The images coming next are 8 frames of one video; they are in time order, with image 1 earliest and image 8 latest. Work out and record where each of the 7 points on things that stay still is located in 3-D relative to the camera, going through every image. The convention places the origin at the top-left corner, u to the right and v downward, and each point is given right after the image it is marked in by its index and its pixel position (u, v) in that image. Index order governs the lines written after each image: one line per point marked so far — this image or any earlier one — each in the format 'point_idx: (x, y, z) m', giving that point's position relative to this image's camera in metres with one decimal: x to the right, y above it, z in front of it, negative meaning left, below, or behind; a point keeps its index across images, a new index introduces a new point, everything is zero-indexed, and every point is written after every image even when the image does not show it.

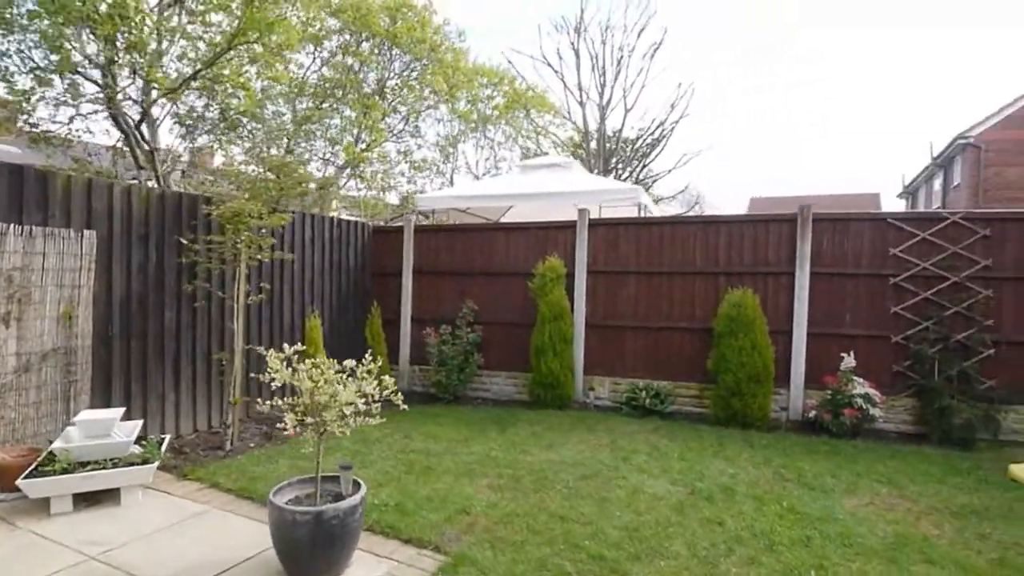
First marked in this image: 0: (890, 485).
0: (+2.9, -1.5, +4.4) m
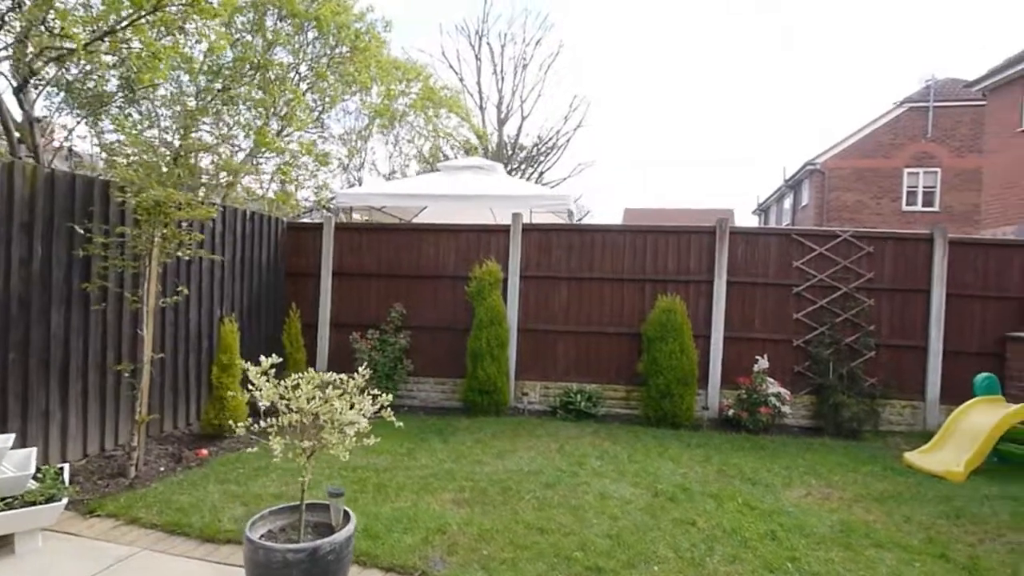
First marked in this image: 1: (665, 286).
0: (+2.6, -1.6, +4.8) m
1: (+1.9, 0.0, +7.0) m
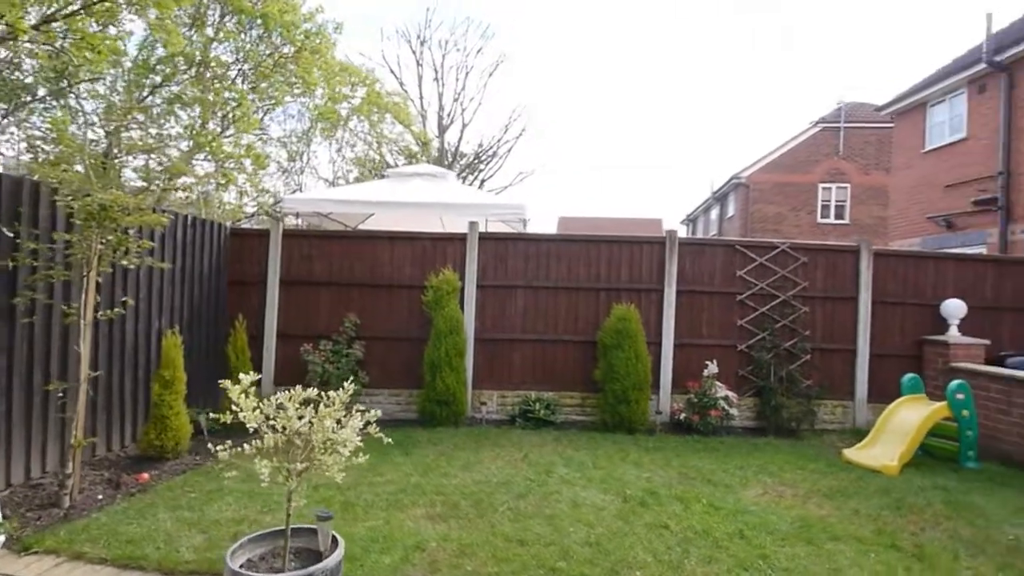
0: (+2.3, -1.7, +5.1) m
1: (+1.3, -0.1, +7.2) m
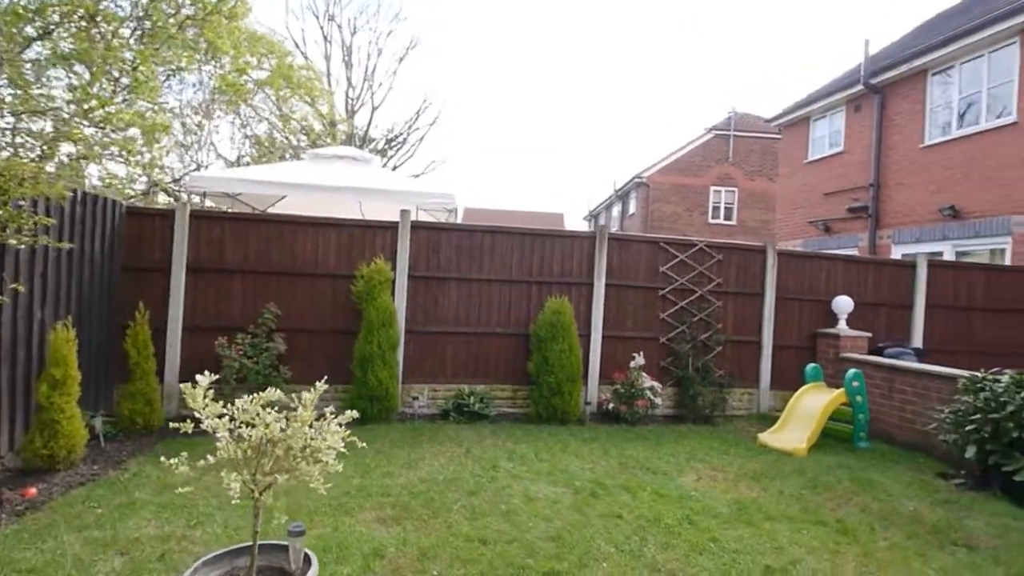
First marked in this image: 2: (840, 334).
0: (+1.8, -1.6, +5.3) m
1: (+0.5, 0.0, +7.2) m
2: (+4.5, -0.6, +7.8) m
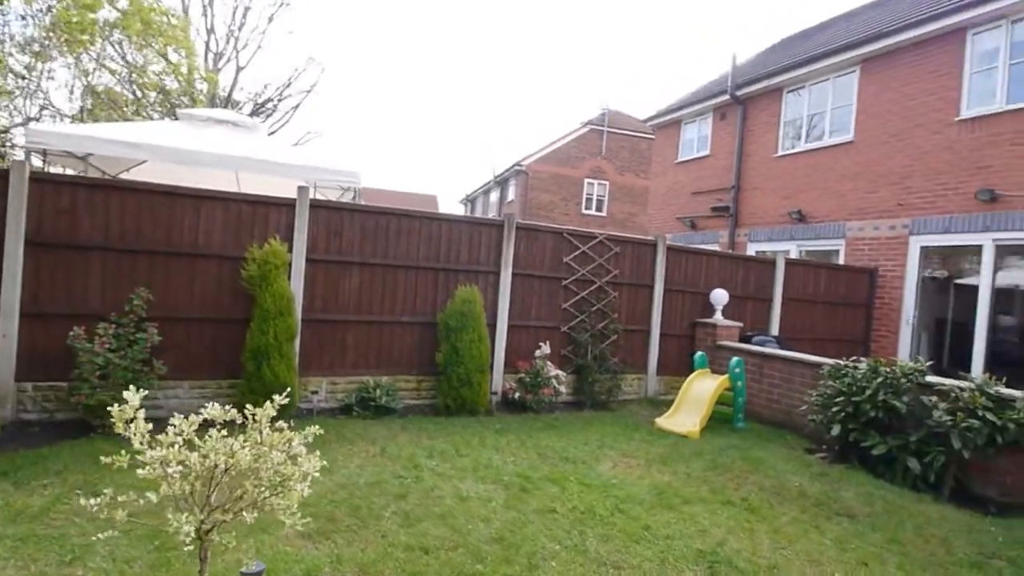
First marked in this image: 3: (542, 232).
0: (+1.0, -1.6, +5.5) m
1: (-0.7, +0.2, +7.0) m
2: (+3.1, -0.5, +8.6) m
3: (+0.4, +0.8, +7.6) m
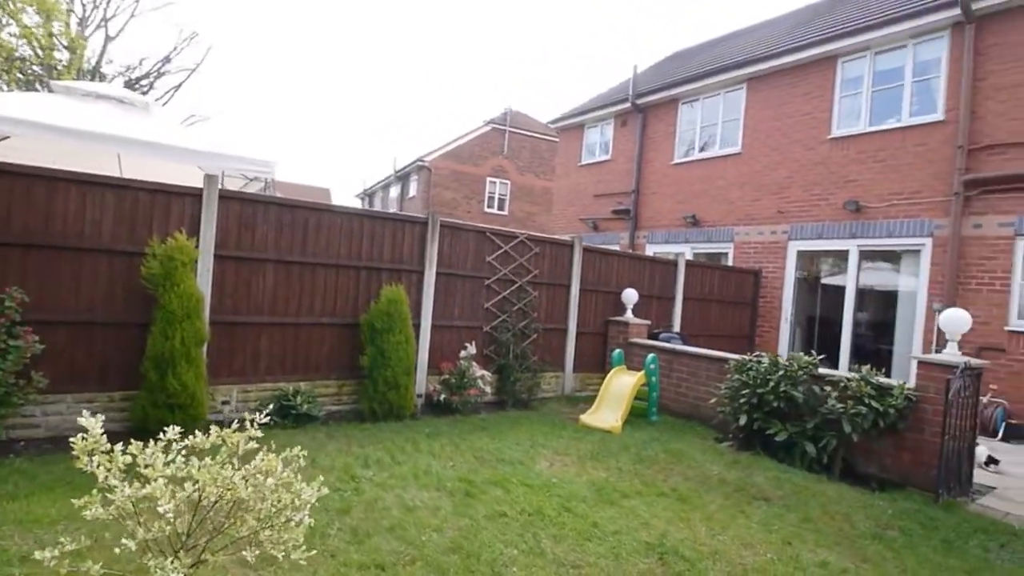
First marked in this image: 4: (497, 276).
0: (+0.3, -1.6, +5.6) m
1: (-1.6, +0.2, +6.7) m
2: (+1.9, -0.5, +9.0) m
3: (-0.6, +0.8, +7.5) m
4: (-0.2, +0.2, +7.9) m
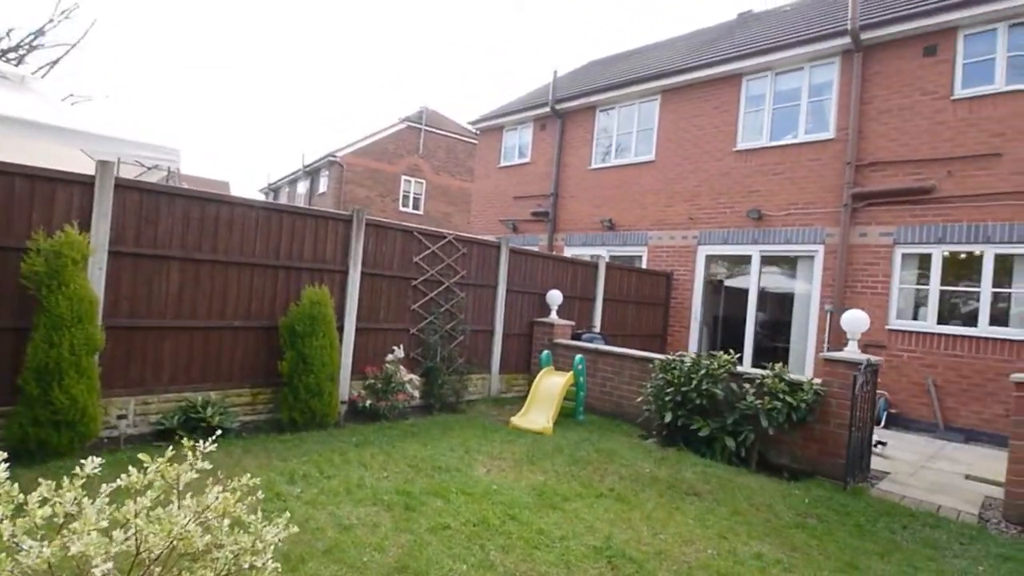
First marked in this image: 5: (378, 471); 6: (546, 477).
0: (-0.3, -1.6, +5.5) m
1: (-2.4, +0.2, +6.3) m
2: (+0.7, -0.6, +9.0) m
3: (-1.5, +0.8, +7.2) m
4: (-1.2, +0.2, +7.6) m
5: (-1.1, -1.5, +4.6) m
6: (+0.3, -1.7, +4.9) m
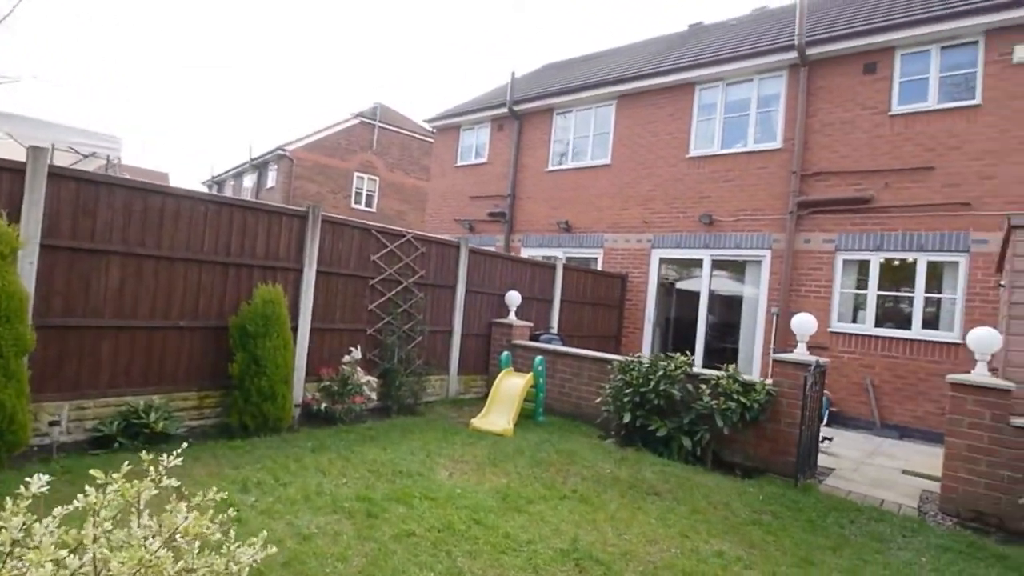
0: (-0.7, -1.6, +5.4) m
1: (-2.8, +0.2, +6.0) m
2: (0.0, -0.6, +9.0) m
3: (-2.0, +0.8, +7.0) m
4: (-1.7, +0.2, +7.4) m
5: (-1.4, -1.5, +4.5) m
6: (0.0, -1.7, +4.9) m
